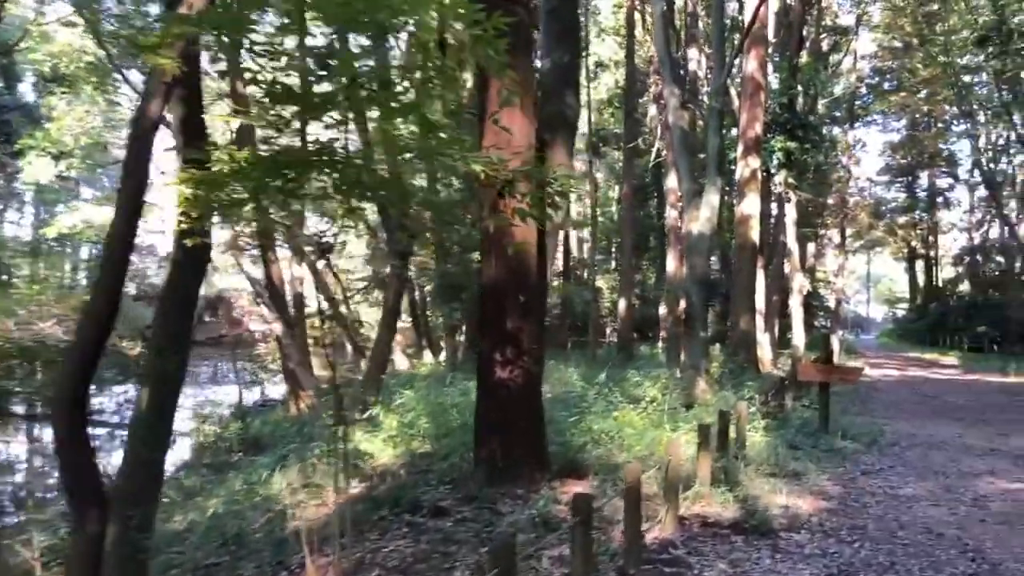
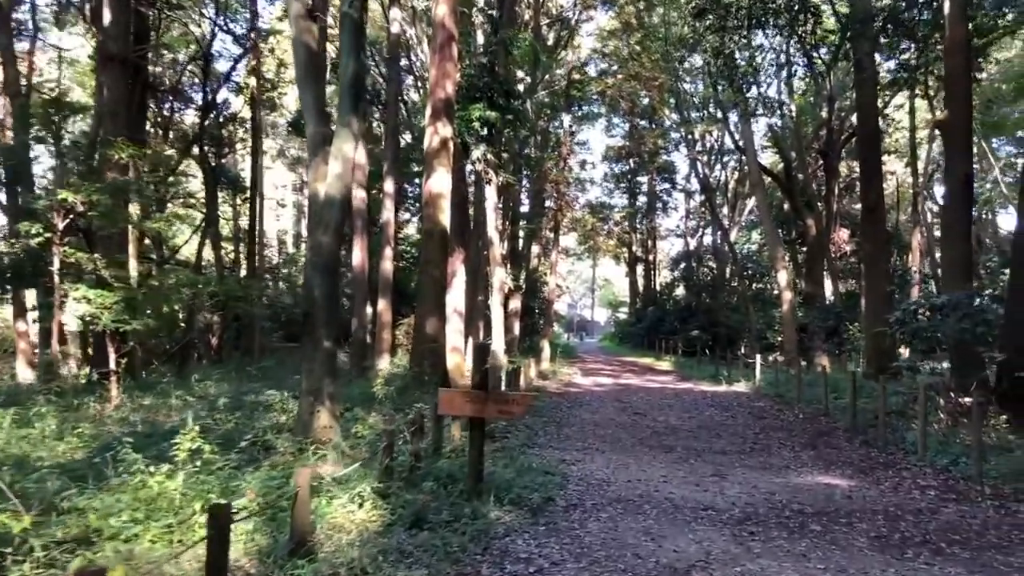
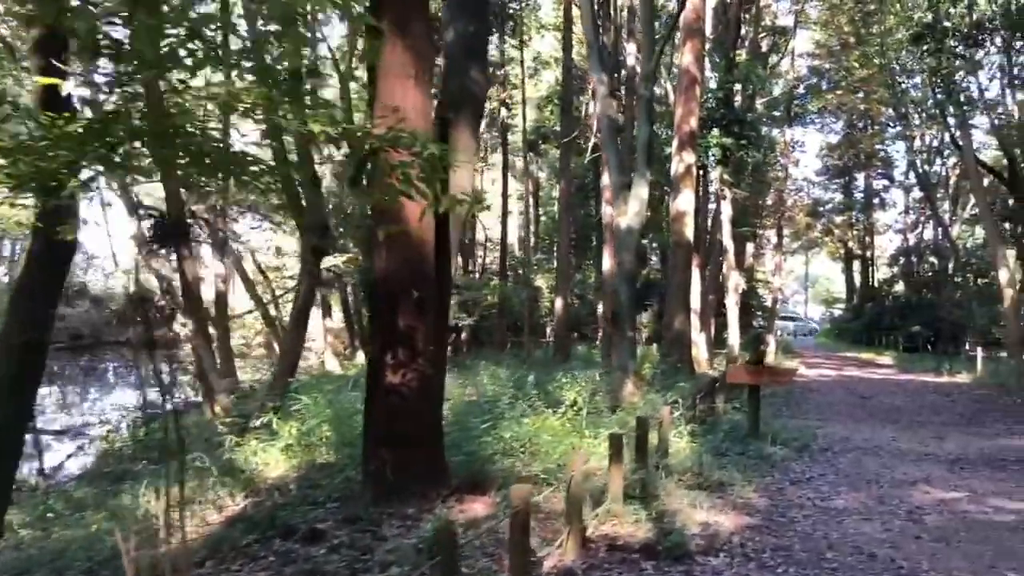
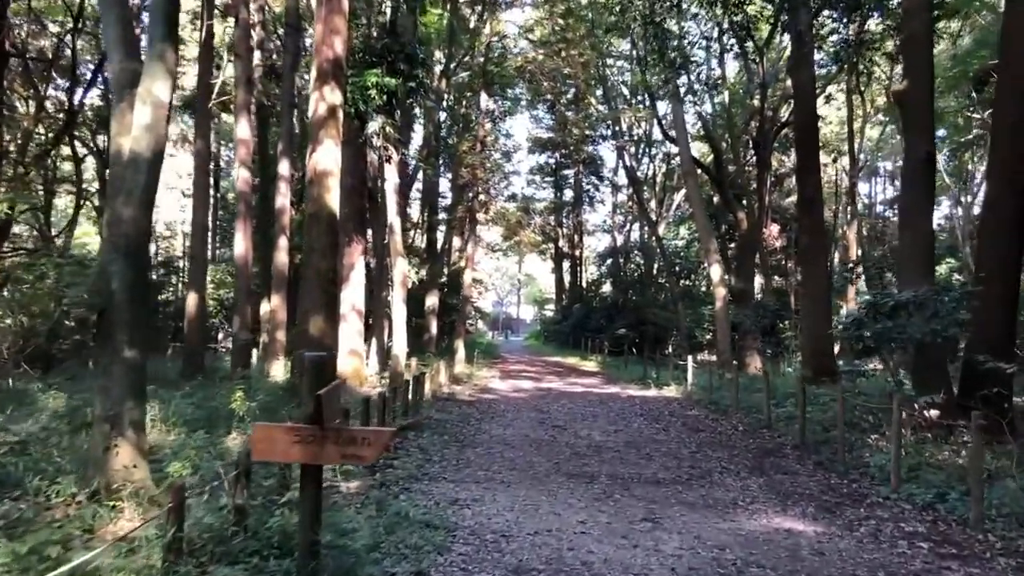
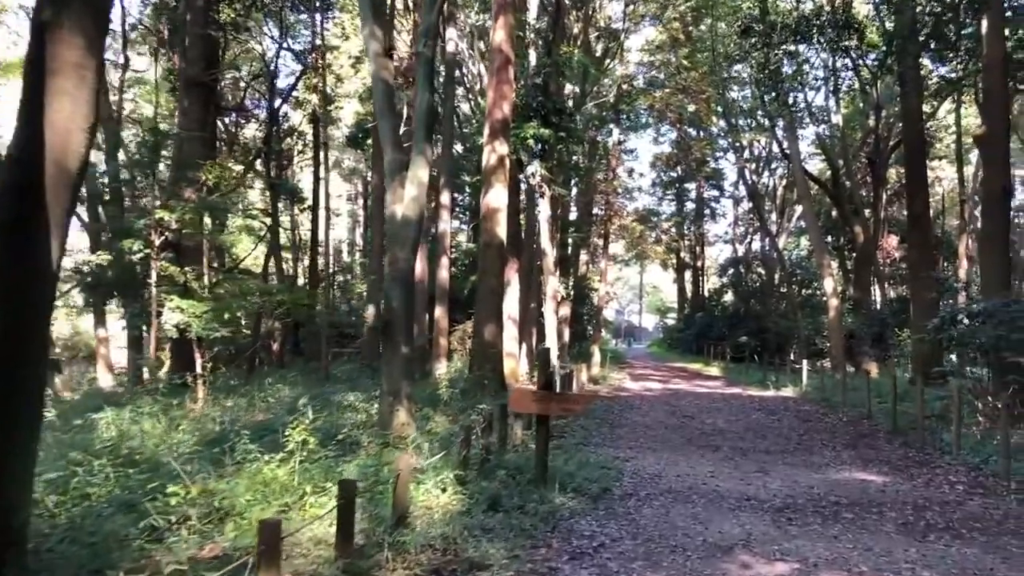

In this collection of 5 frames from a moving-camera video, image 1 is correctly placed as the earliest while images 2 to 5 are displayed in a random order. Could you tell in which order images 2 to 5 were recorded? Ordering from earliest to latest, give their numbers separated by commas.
3, 5, 2, 4
